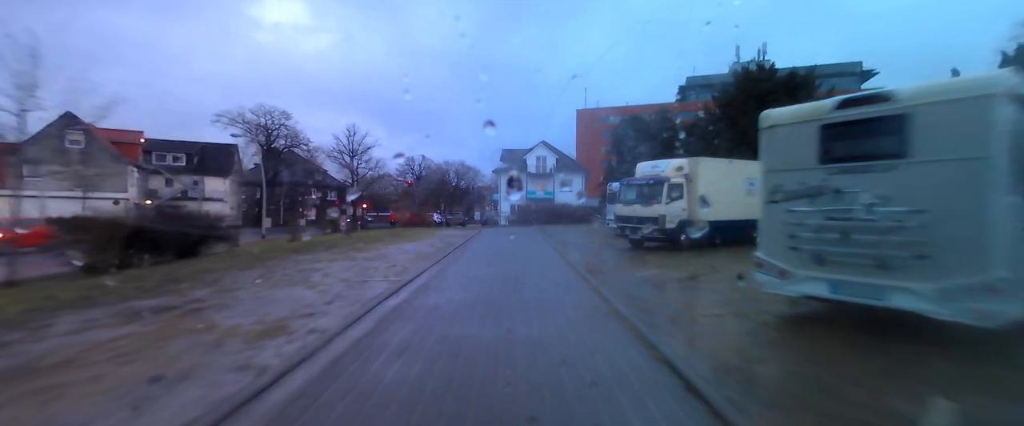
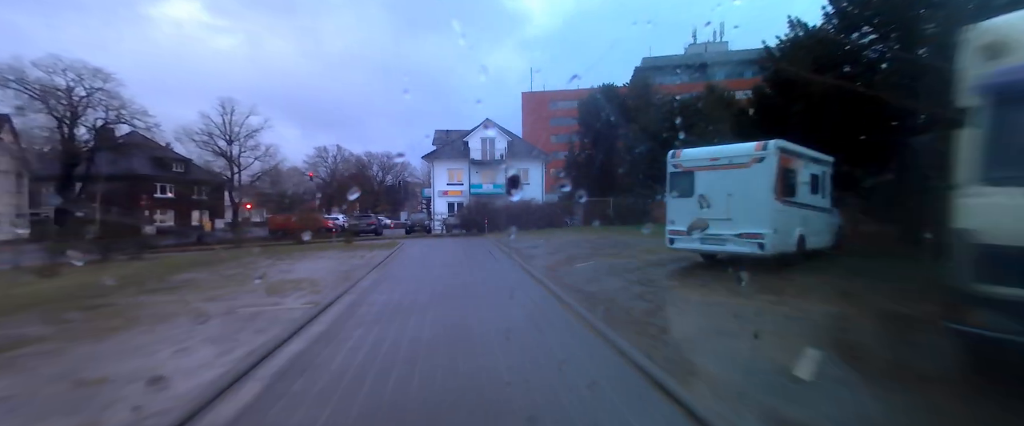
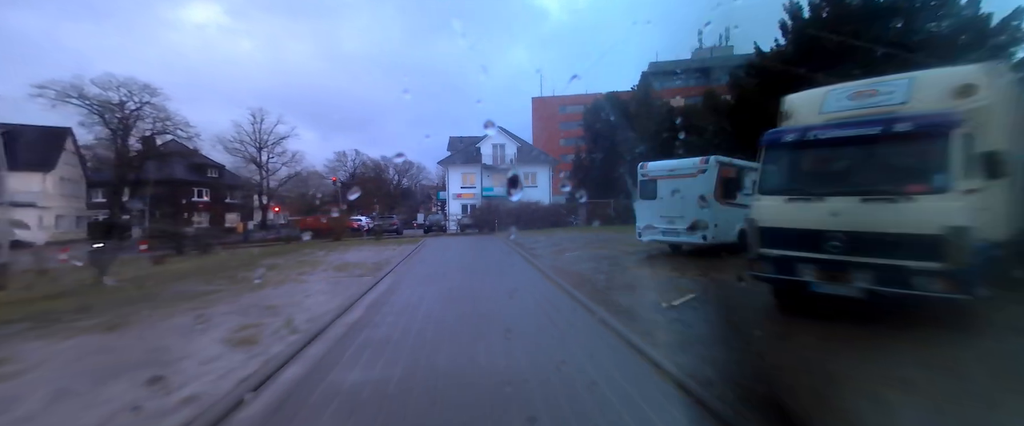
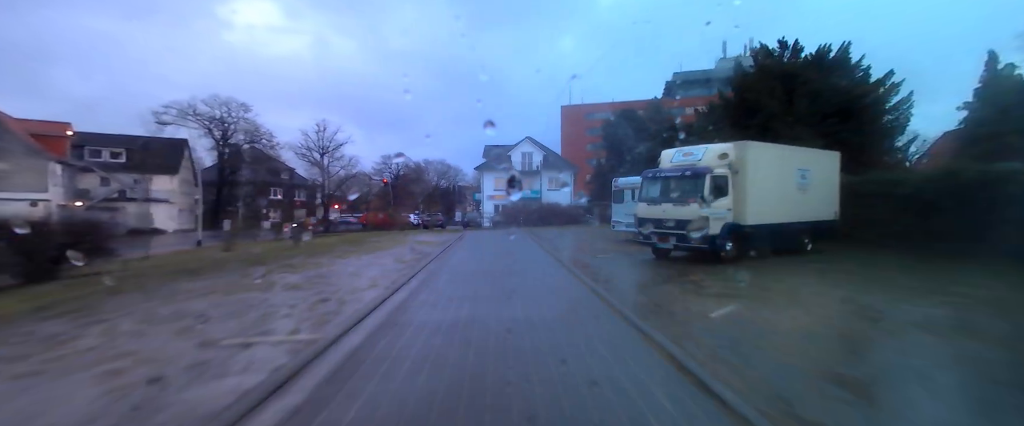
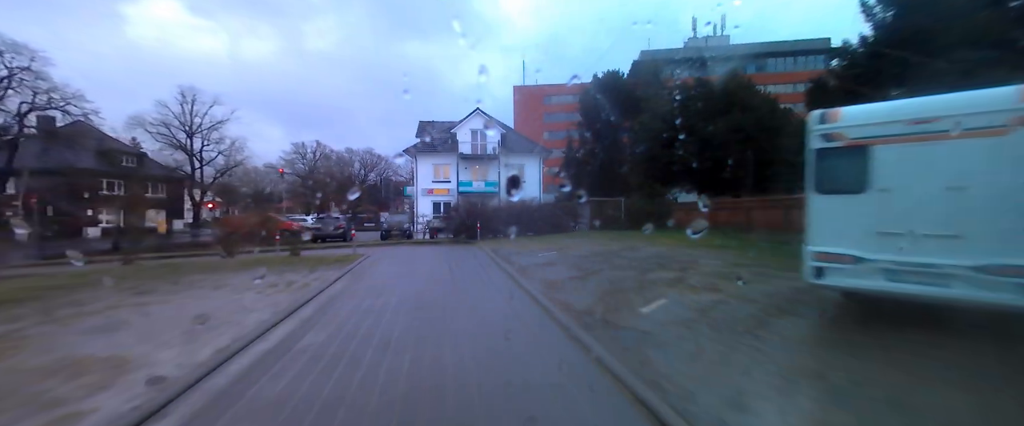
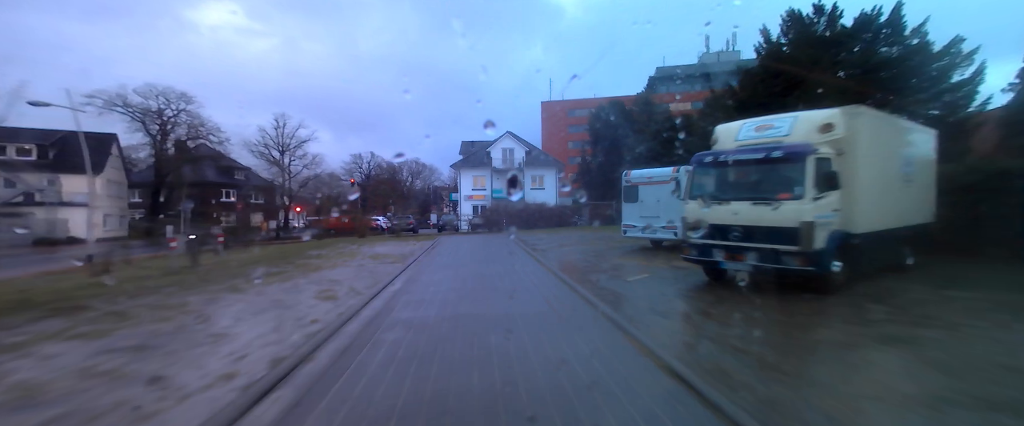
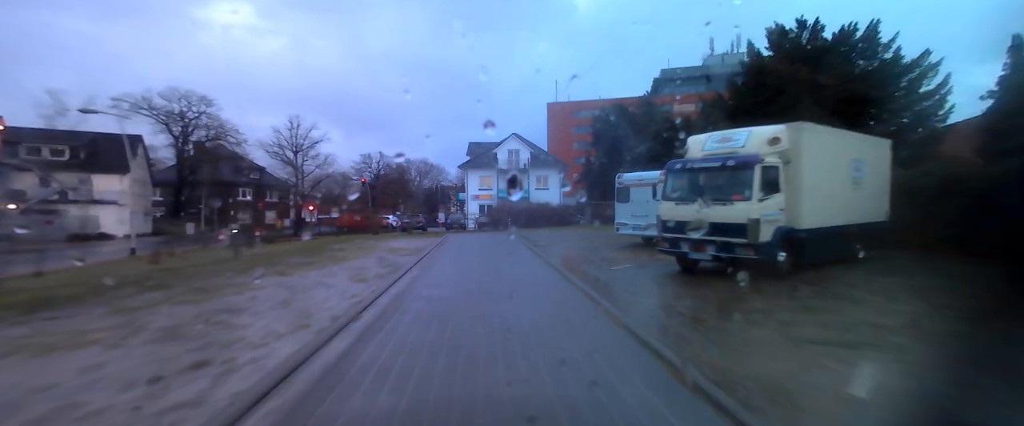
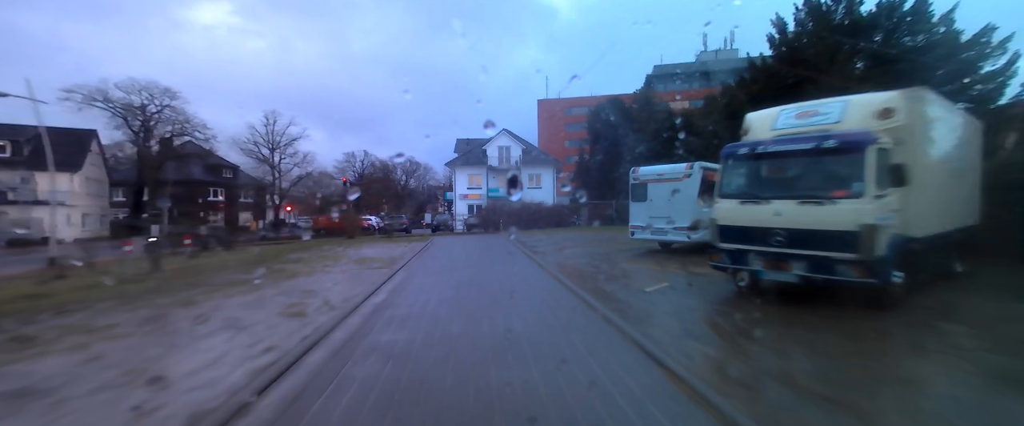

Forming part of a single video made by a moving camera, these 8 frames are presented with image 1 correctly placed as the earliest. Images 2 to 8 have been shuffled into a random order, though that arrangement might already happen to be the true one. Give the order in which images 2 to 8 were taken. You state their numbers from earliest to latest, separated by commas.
4, 7, 6, 8, 3, 2, 5
